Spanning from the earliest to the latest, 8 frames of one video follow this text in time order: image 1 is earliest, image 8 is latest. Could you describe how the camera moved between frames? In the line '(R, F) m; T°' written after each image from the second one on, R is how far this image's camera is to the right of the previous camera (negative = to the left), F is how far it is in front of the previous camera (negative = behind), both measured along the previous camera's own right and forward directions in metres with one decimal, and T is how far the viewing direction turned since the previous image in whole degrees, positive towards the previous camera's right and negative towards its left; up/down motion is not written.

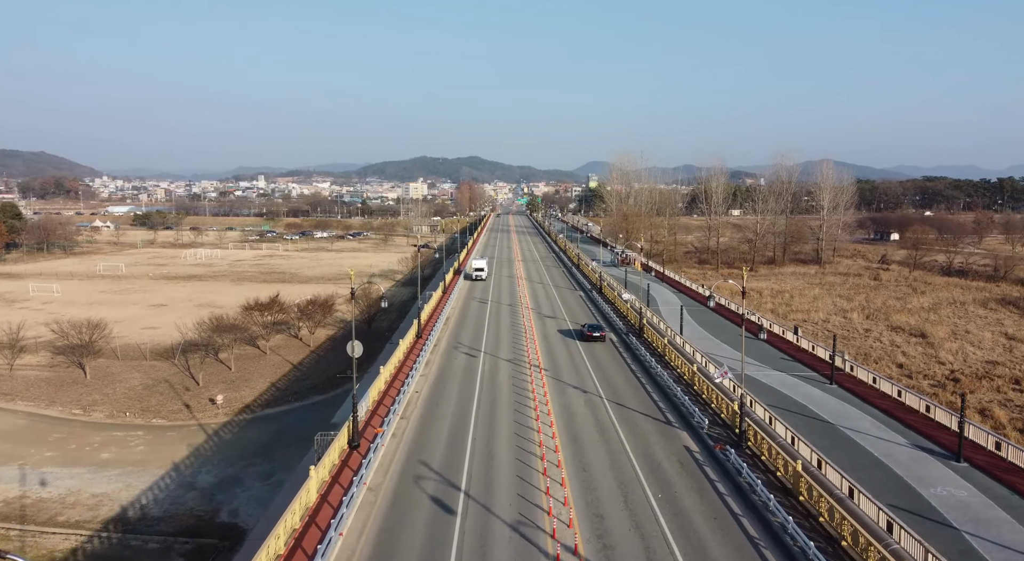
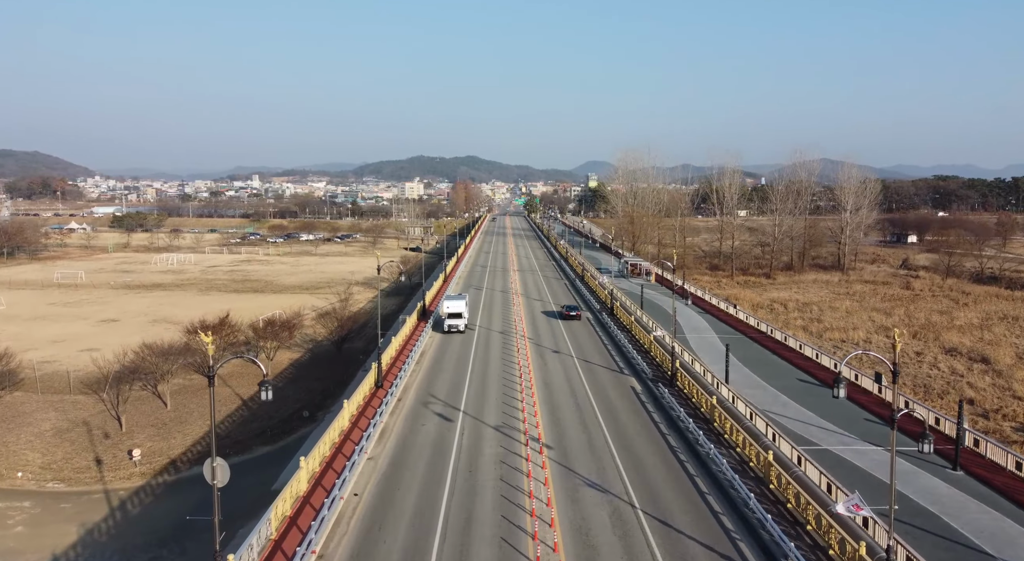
(+0.2, +7.0) m; 0°
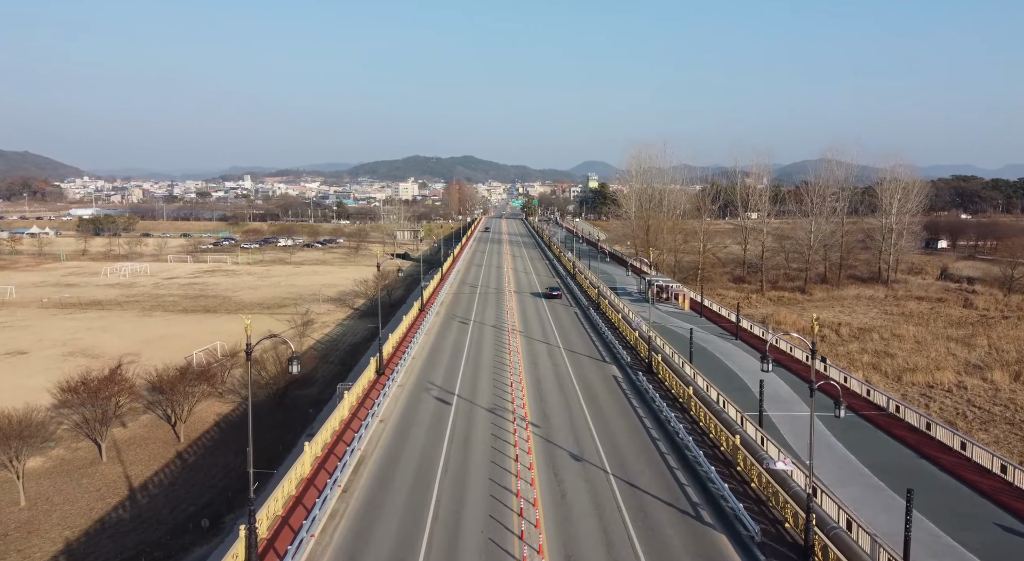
(+0.1, +10.0) m; 0°
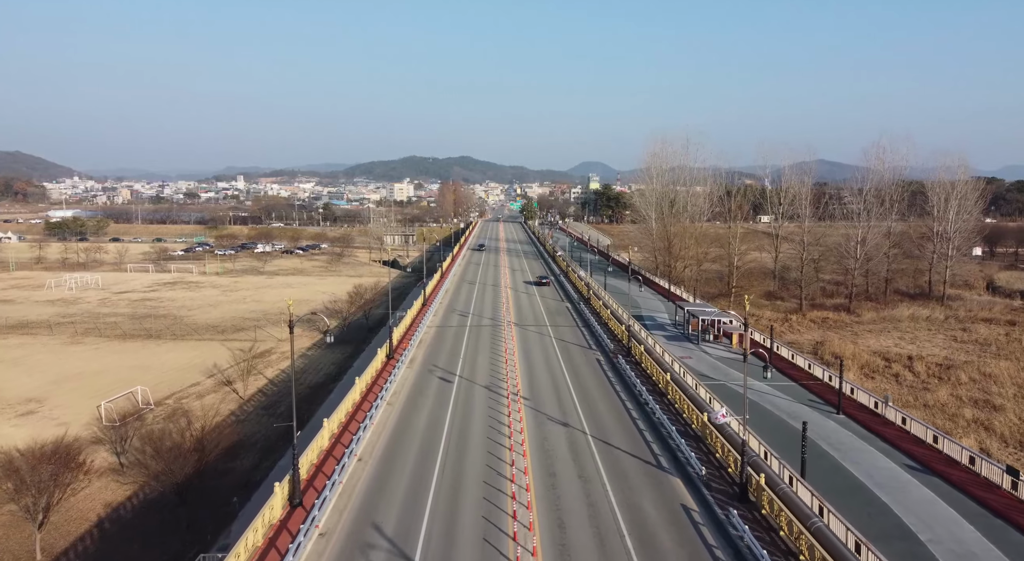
(-0.1, +9.1) m; 0°
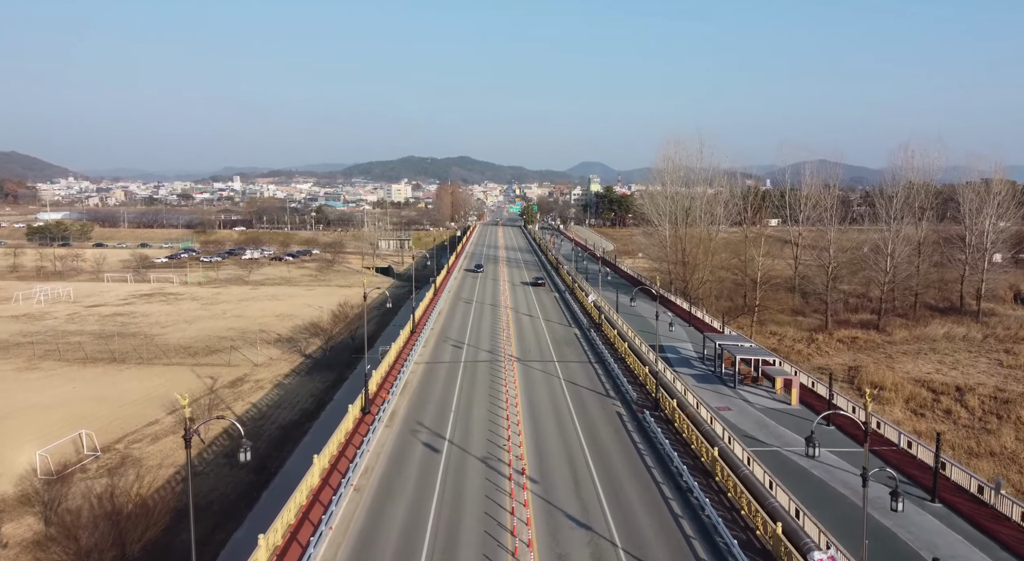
(-0.1, +4.5) m; 0°
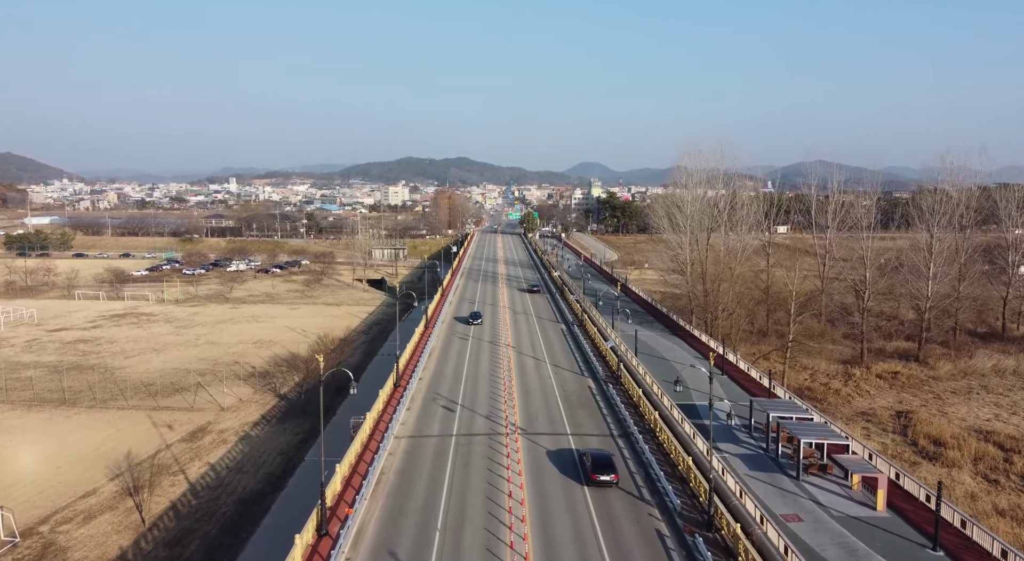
(-0.1, +5.1) m; 0°
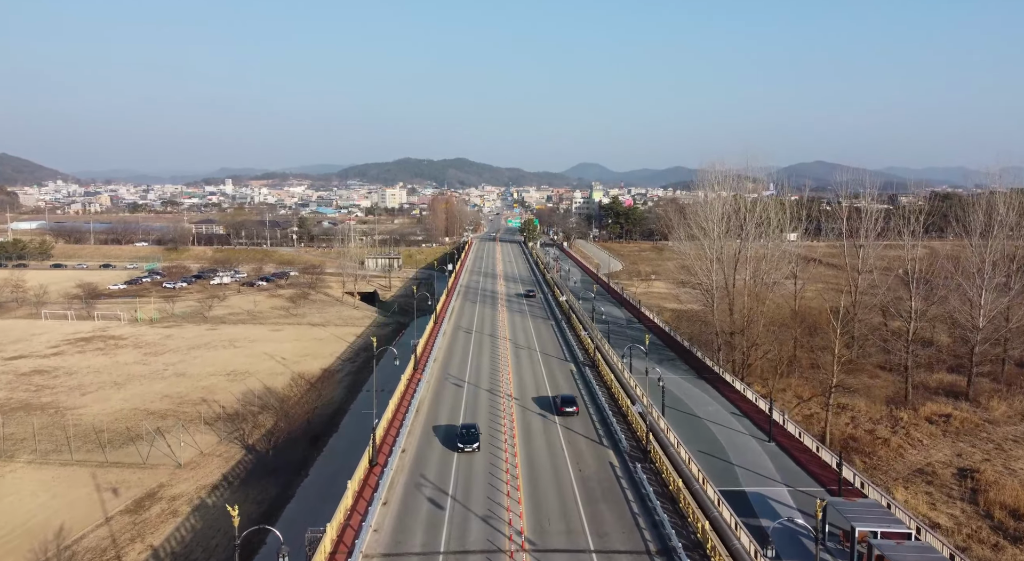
(-0.1, +5.1) m; 0°
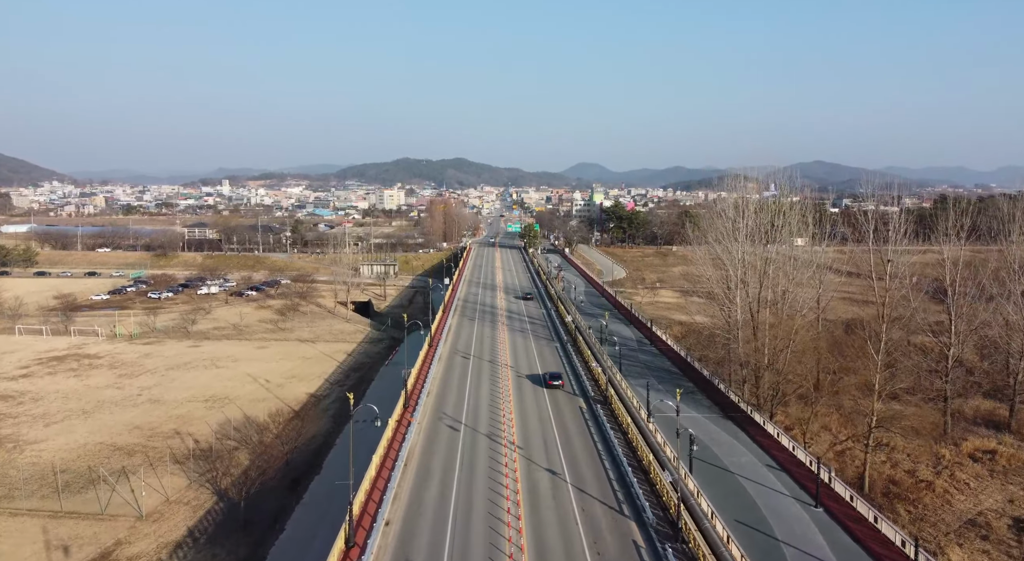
(-0.1, +3.5) m; 0°
